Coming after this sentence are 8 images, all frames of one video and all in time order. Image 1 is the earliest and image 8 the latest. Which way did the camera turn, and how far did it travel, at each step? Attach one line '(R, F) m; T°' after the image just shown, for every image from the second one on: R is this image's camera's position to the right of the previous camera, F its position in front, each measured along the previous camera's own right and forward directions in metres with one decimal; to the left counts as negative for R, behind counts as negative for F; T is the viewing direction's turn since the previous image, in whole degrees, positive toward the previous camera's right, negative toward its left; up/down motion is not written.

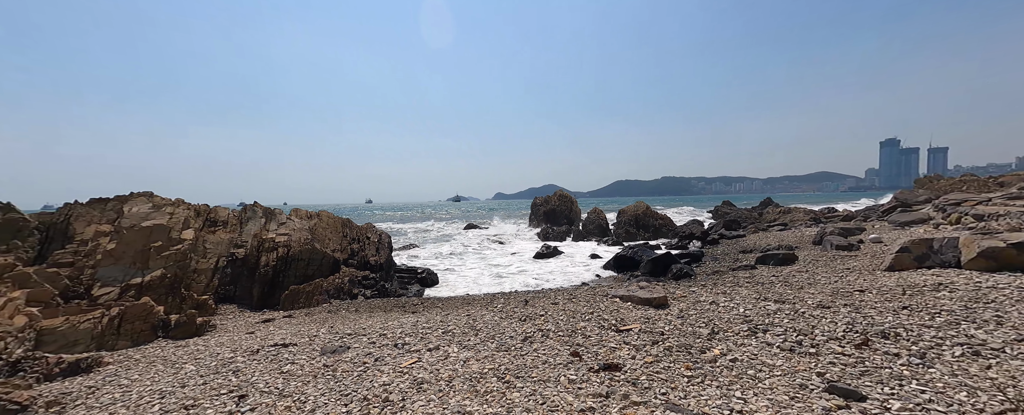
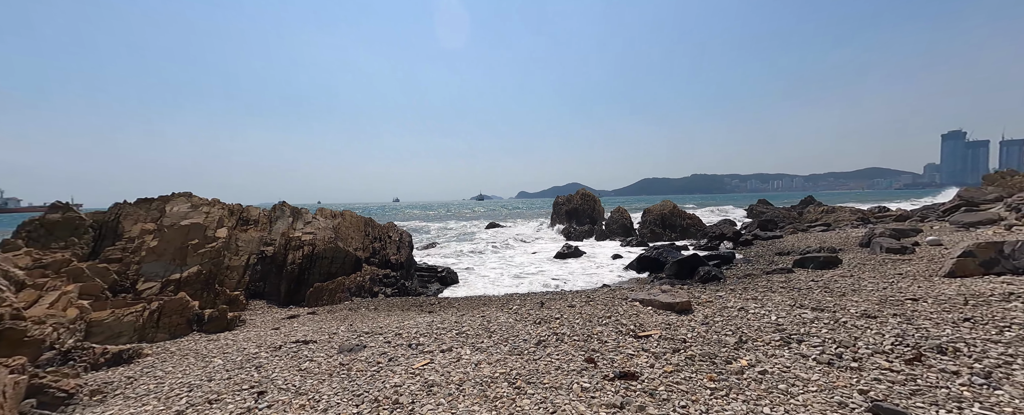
(+0.3, 0.0) m; -4°
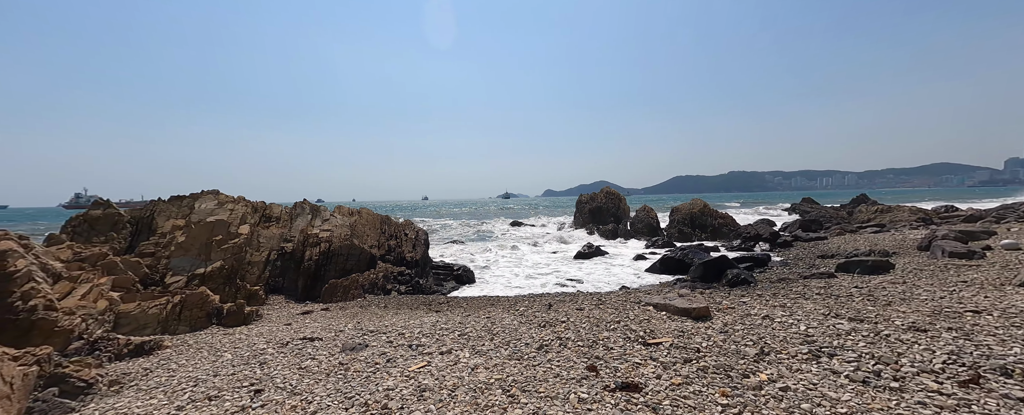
(+0.6, +0.2) m; -4°
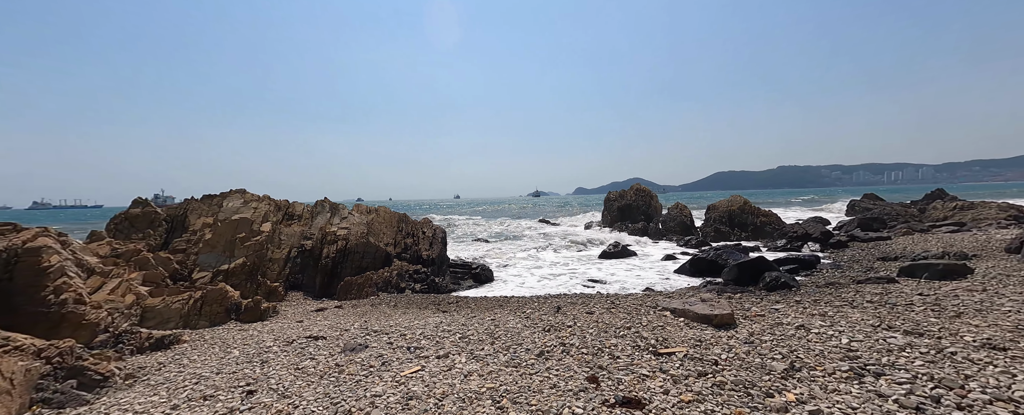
(+0.7, +0.4) m; -4°
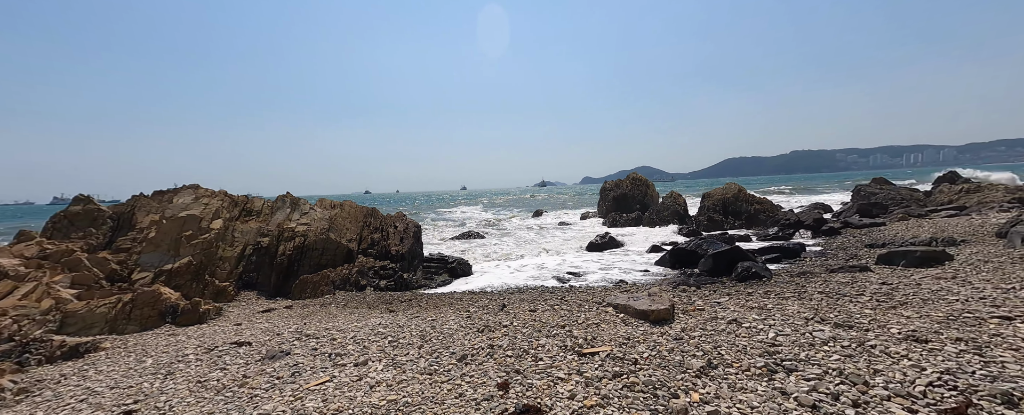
(+1.6, +0.8) m; 0°
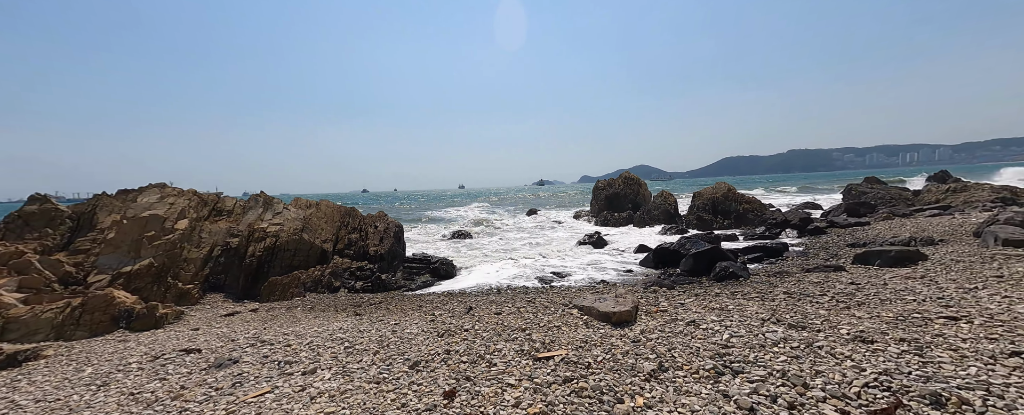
(+0.7, +0.4) m; +1°
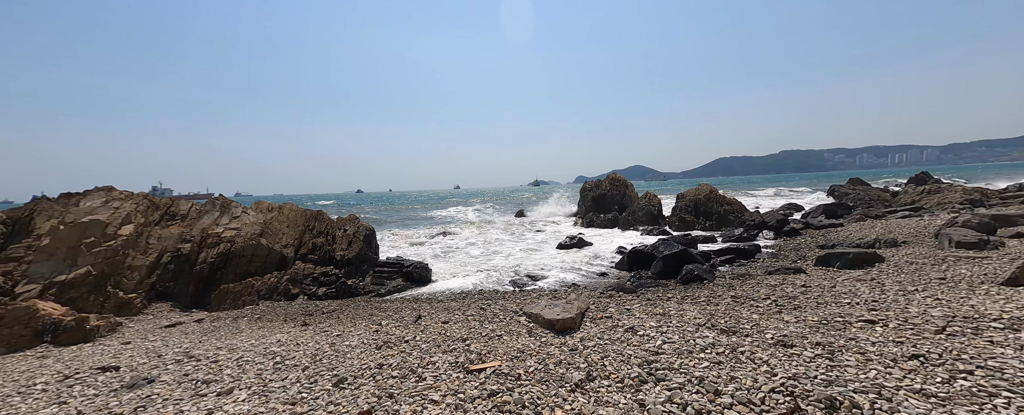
(+1.0, +0.5) m; +2°
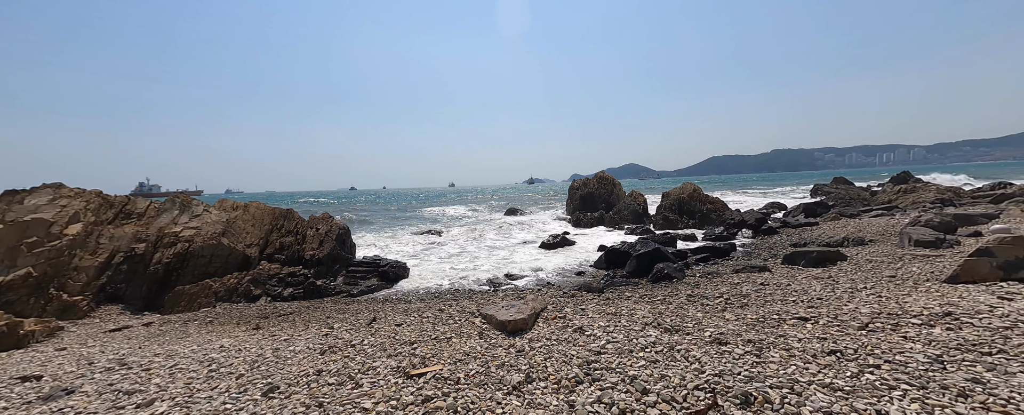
(+0.7, +0.3) m; +2°
